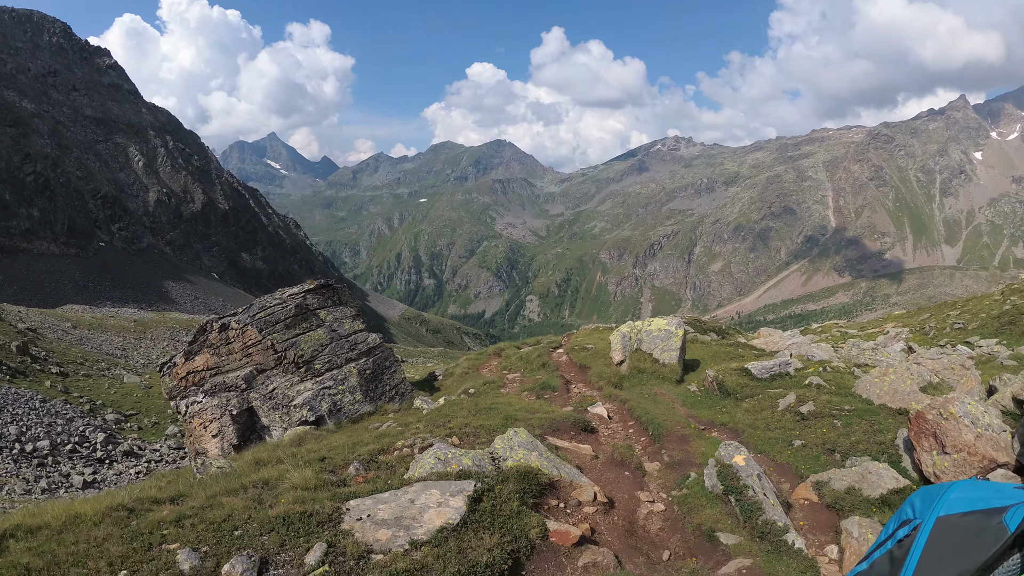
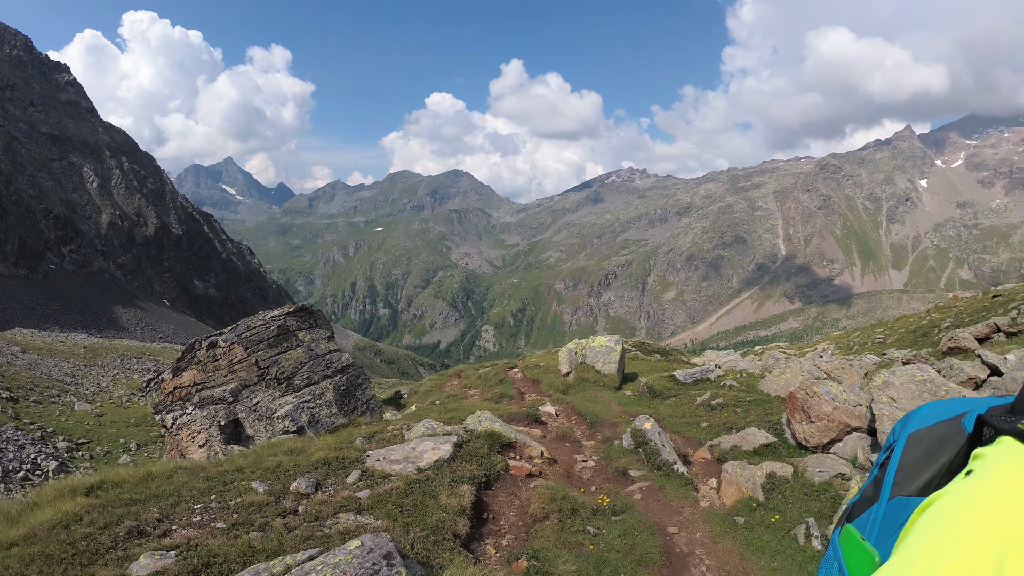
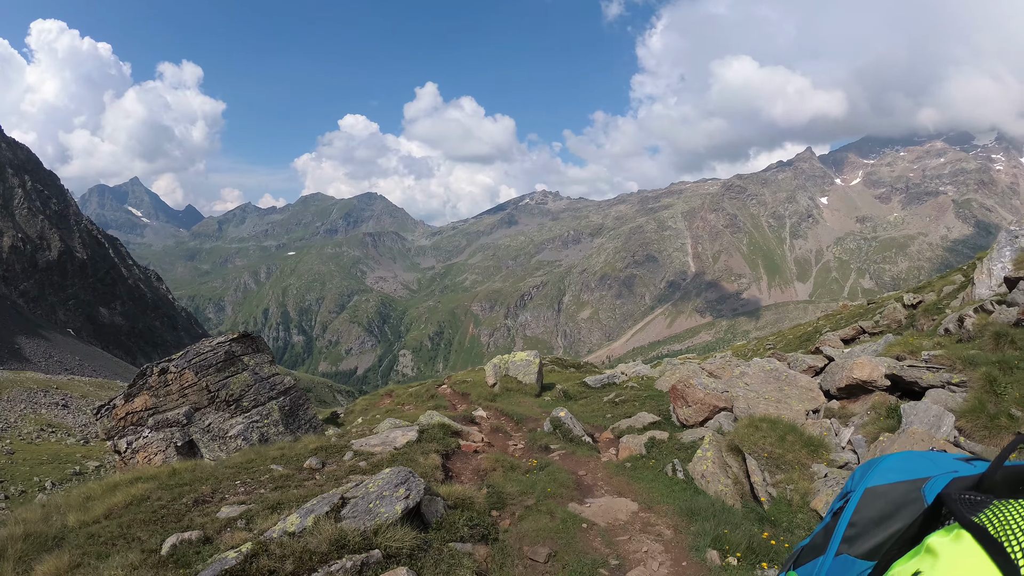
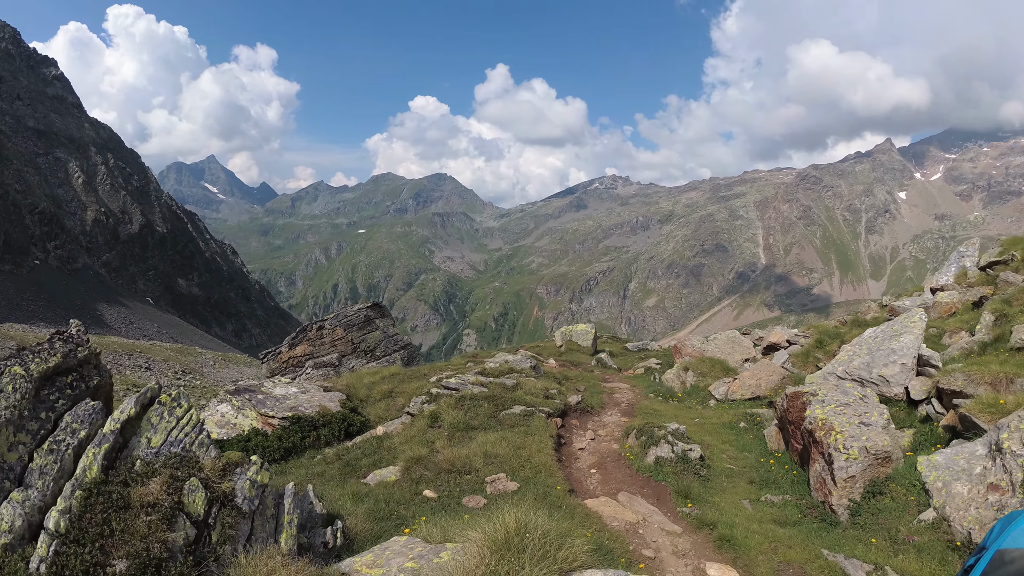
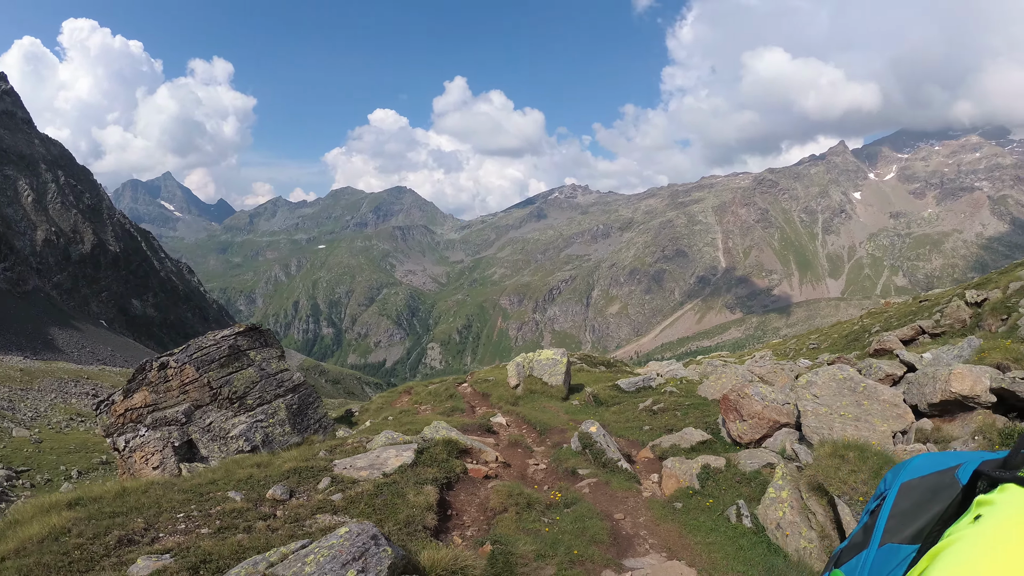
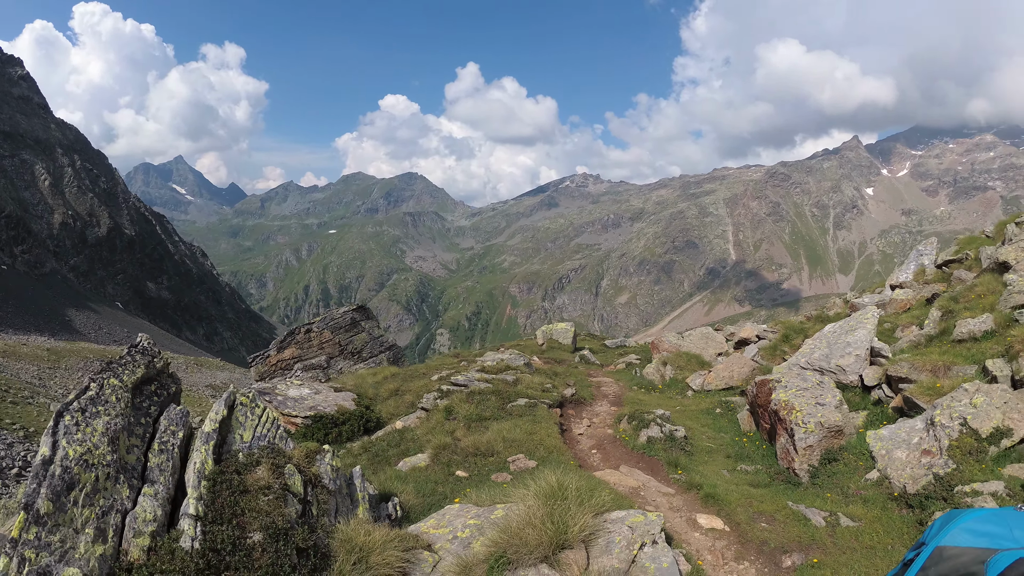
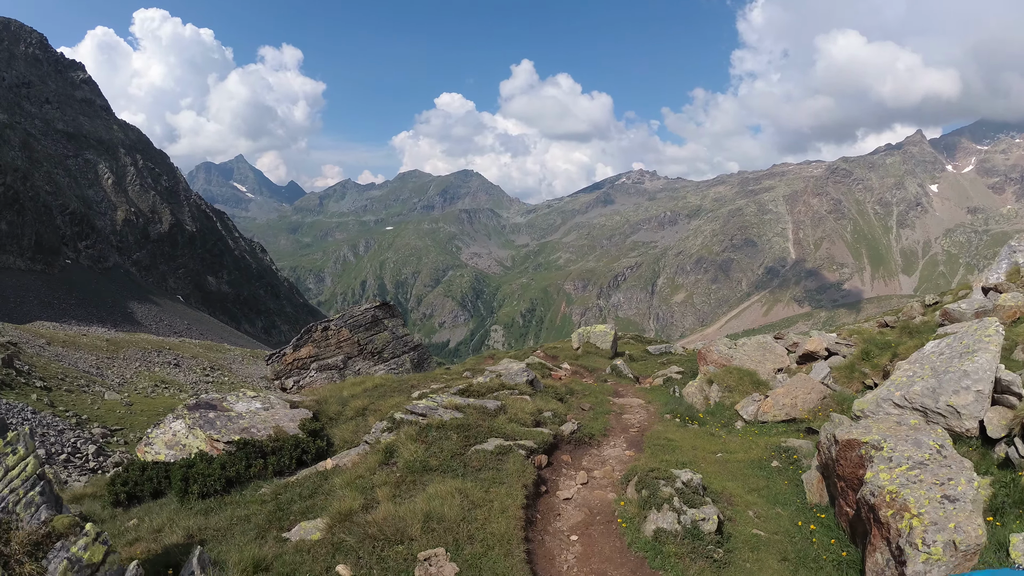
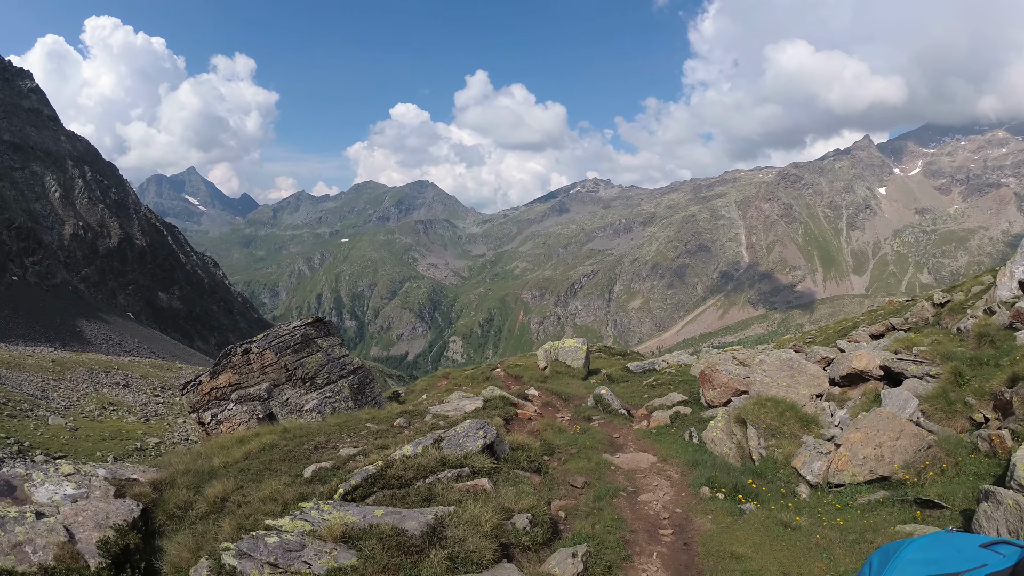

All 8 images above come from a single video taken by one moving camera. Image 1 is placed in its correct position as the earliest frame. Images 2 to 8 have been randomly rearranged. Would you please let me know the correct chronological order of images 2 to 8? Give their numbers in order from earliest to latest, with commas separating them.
2, 5, 3, 8, 7, 4, 6
